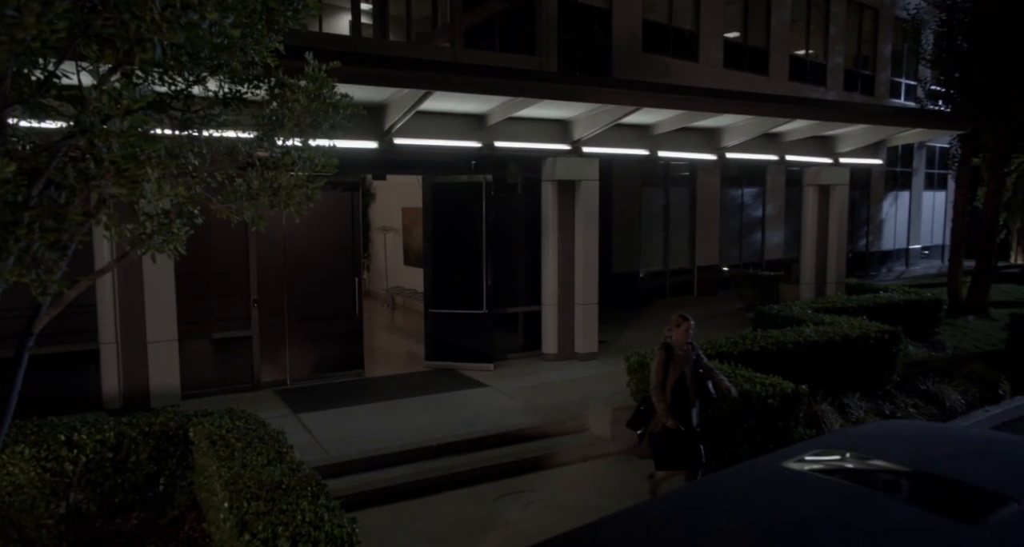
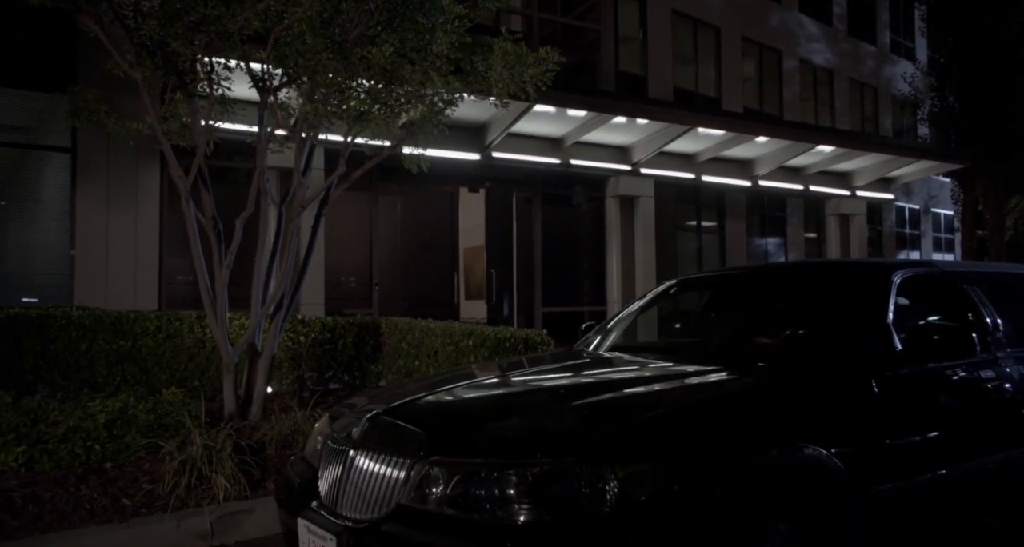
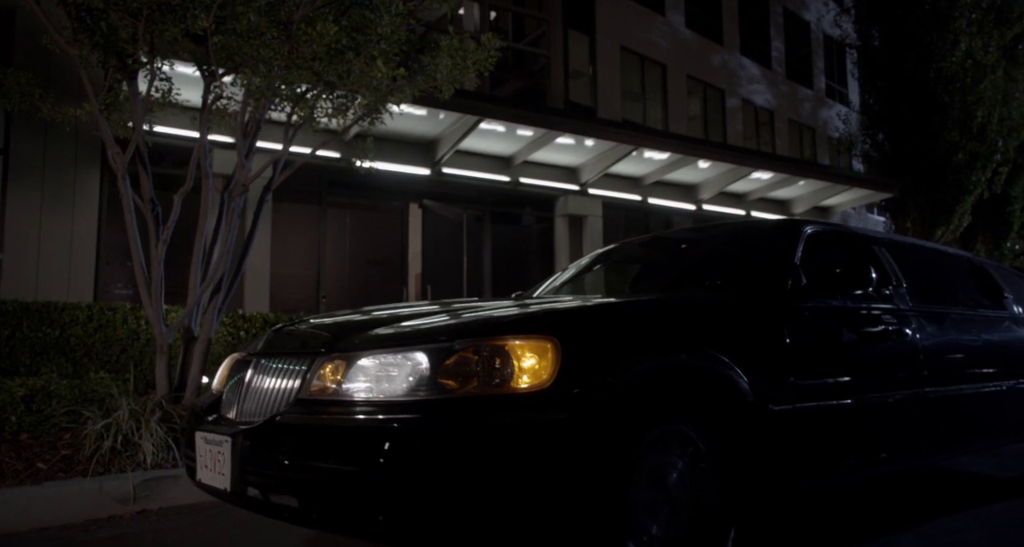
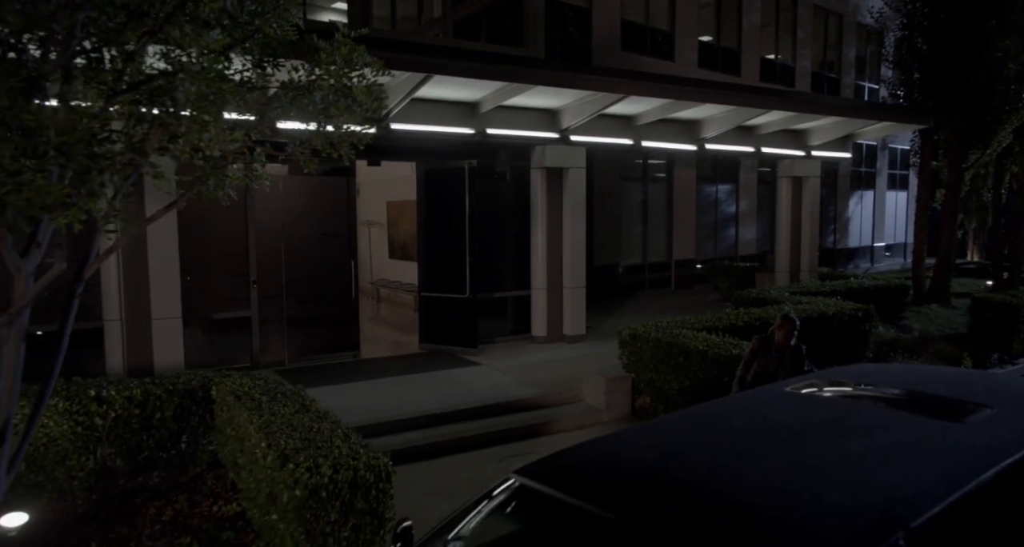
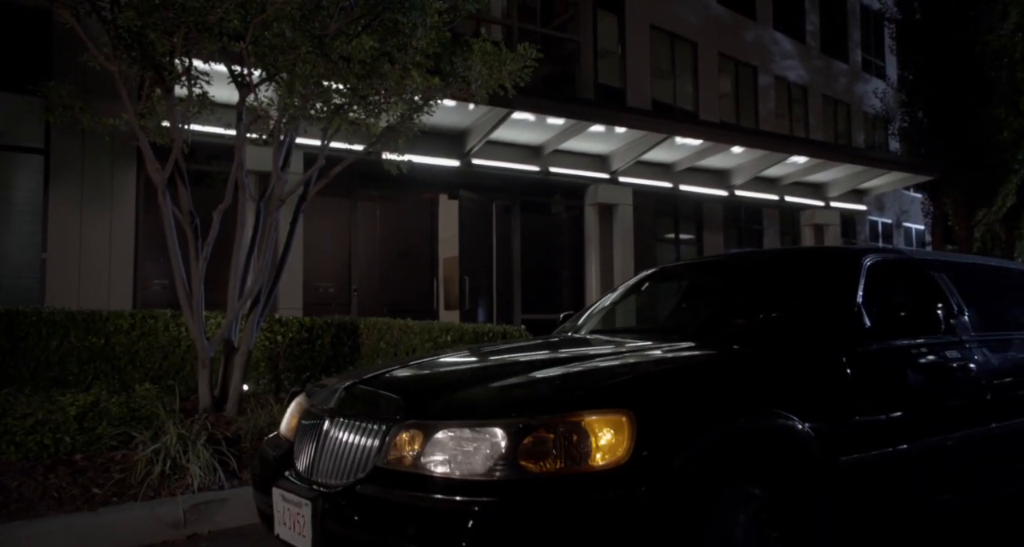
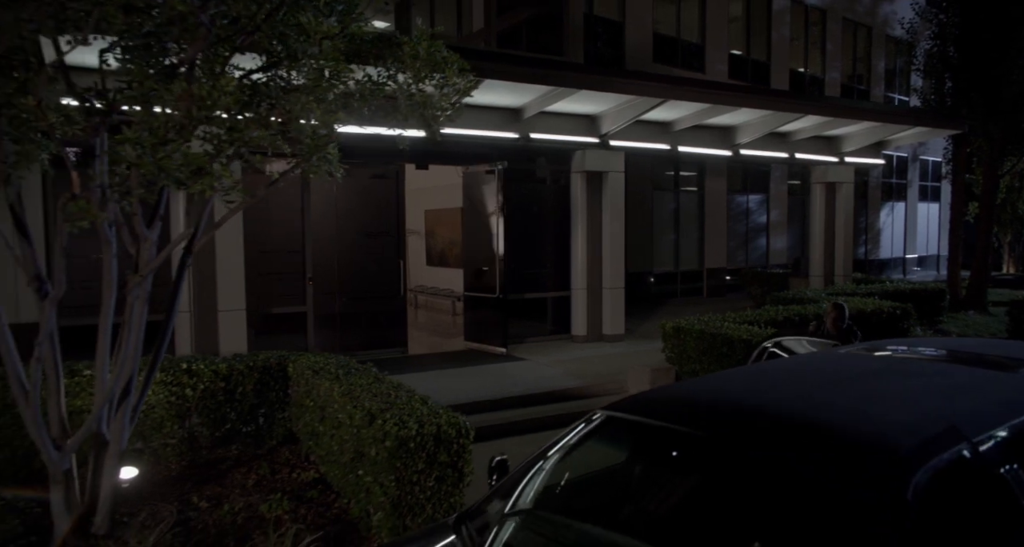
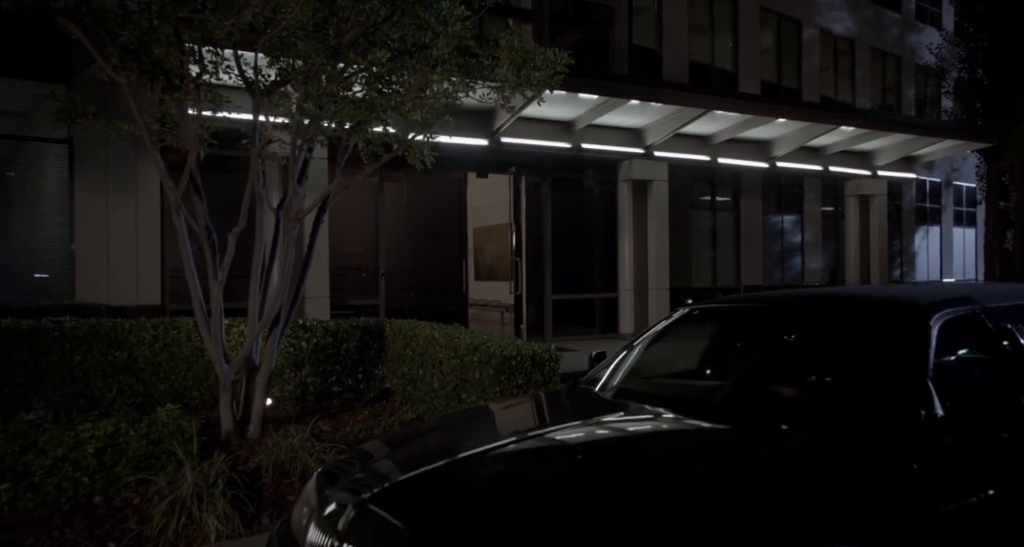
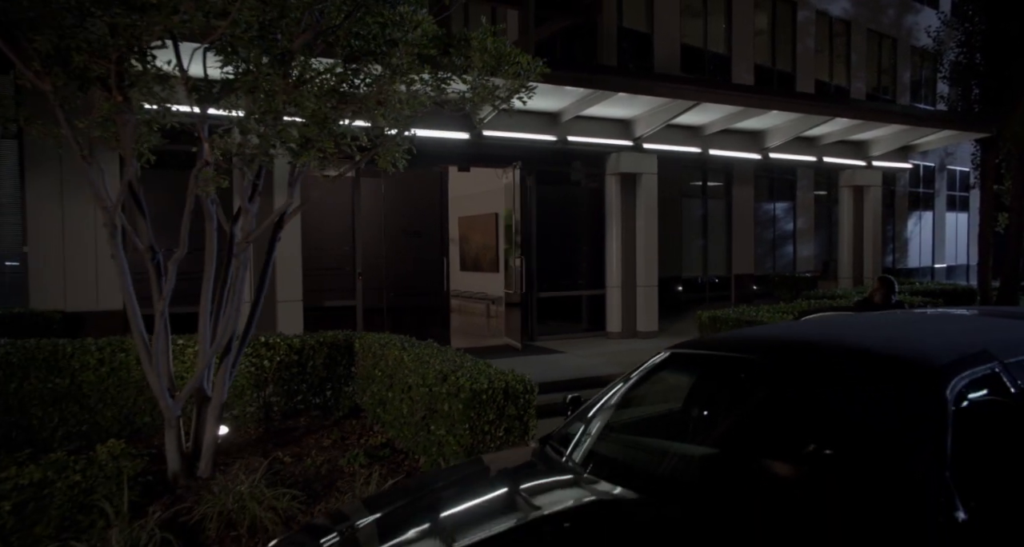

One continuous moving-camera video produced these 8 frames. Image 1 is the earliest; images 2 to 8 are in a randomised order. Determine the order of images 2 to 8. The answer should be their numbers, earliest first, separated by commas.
4, 6, 8, 7, 2, 5, 3
